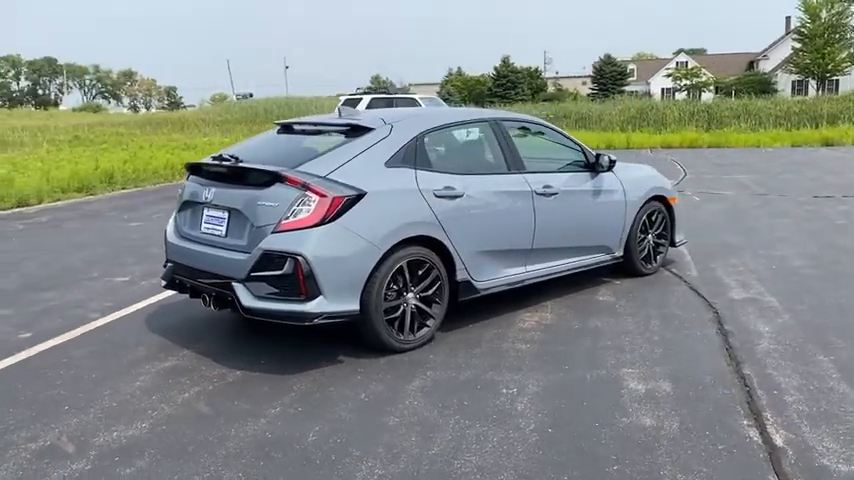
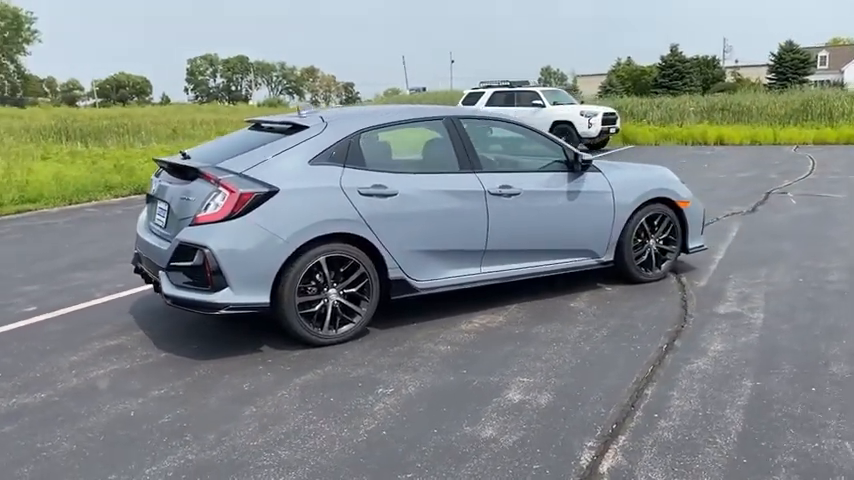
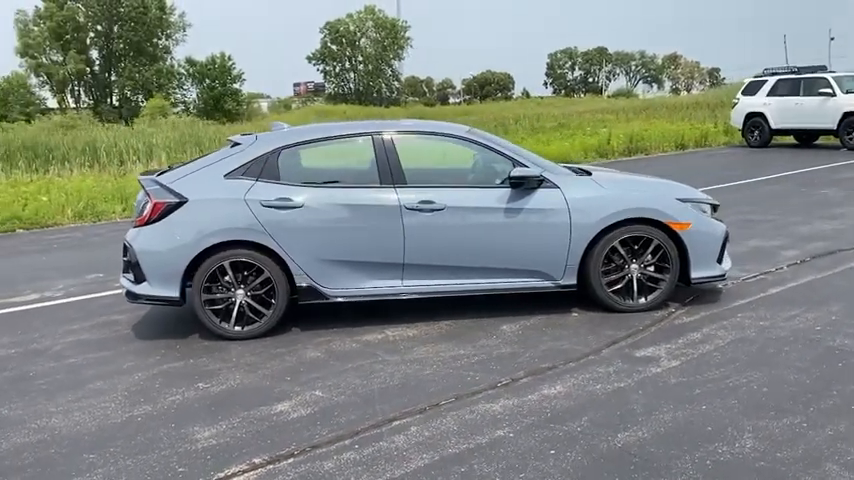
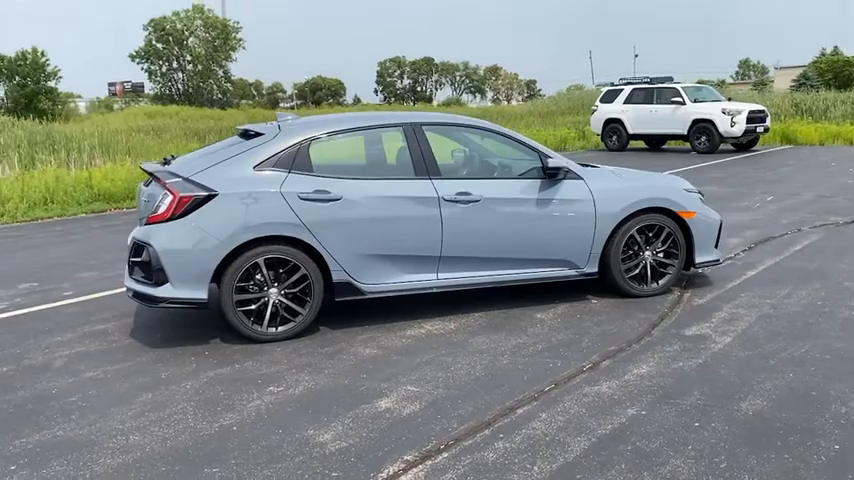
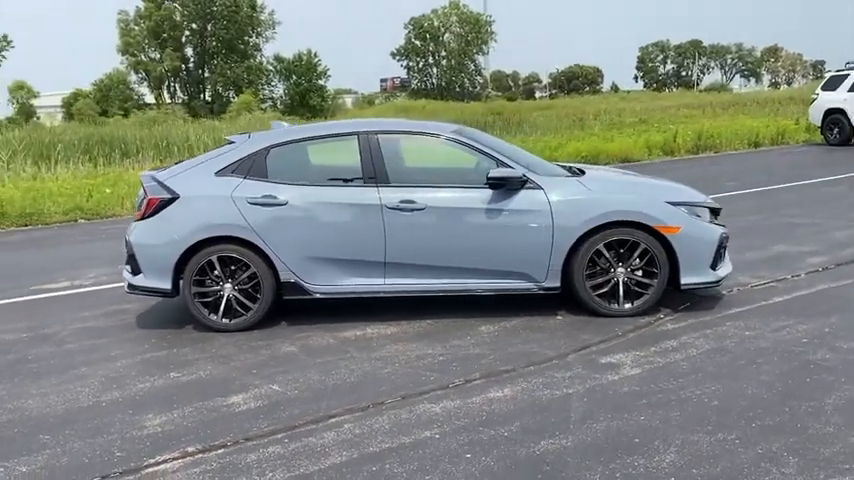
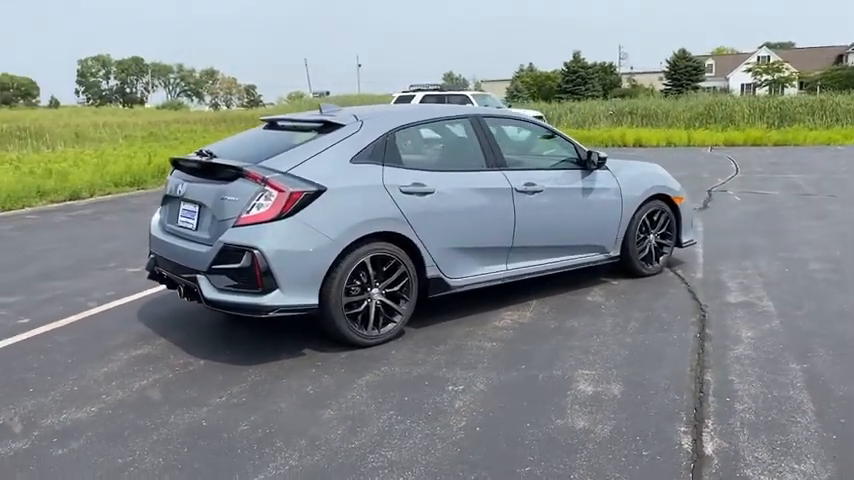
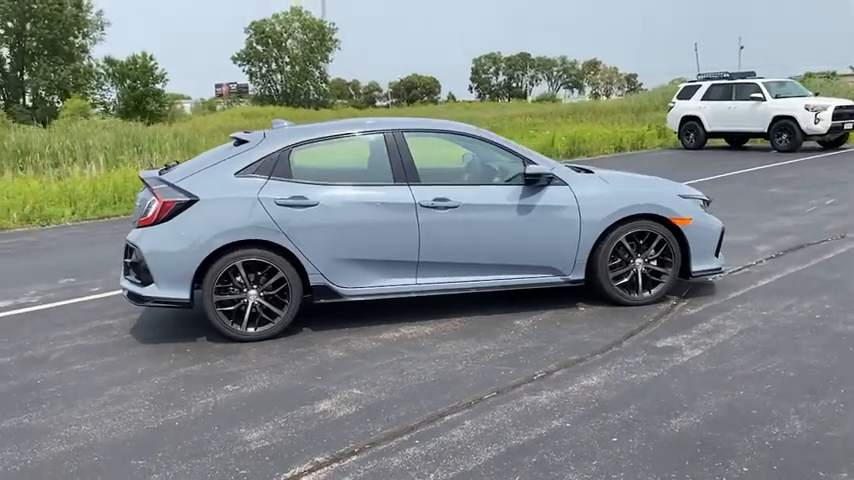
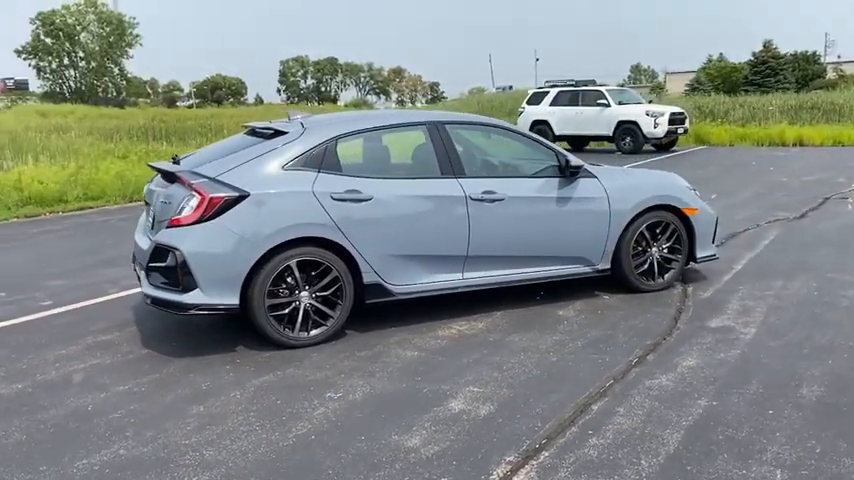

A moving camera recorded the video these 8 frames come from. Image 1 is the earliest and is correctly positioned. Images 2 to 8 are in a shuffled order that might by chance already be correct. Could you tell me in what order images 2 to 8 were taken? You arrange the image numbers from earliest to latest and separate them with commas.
6, 2, 8, 4, 7, 3, 5
